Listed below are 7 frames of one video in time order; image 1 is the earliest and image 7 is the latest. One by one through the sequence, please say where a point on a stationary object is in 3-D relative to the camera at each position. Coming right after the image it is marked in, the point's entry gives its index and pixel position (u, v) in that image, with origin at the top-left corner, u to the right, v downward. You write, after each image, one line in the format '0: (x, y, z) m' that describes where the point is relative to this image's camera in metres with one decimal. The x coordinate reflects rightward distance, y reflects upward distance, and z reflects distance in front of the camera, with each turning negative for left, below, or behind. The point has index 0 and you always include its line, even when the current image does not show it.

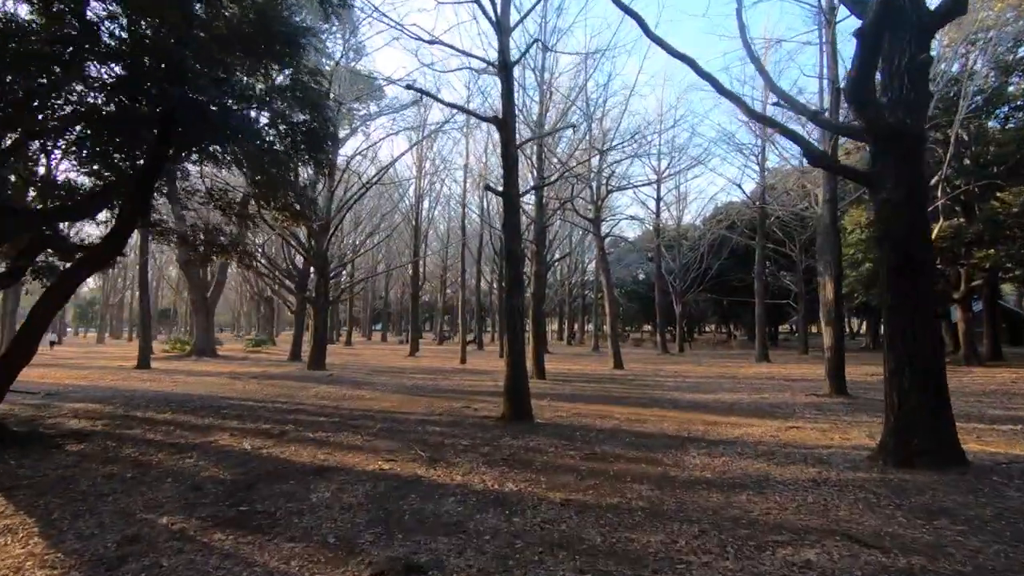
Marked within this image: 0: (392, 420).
0: (-1.9, -2.1, +8.7) m
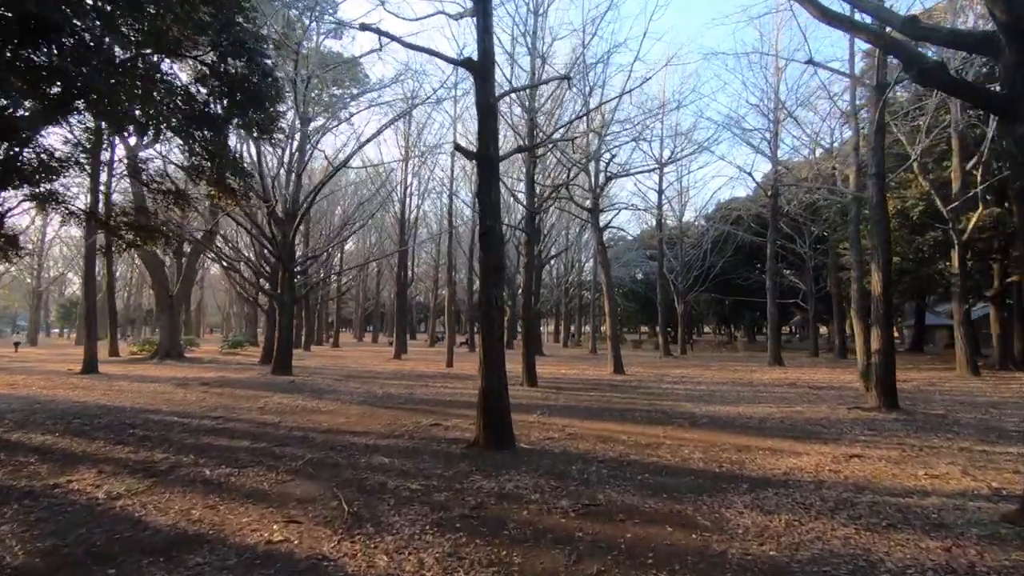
0: (-2.2, -2.0, +6.7) m
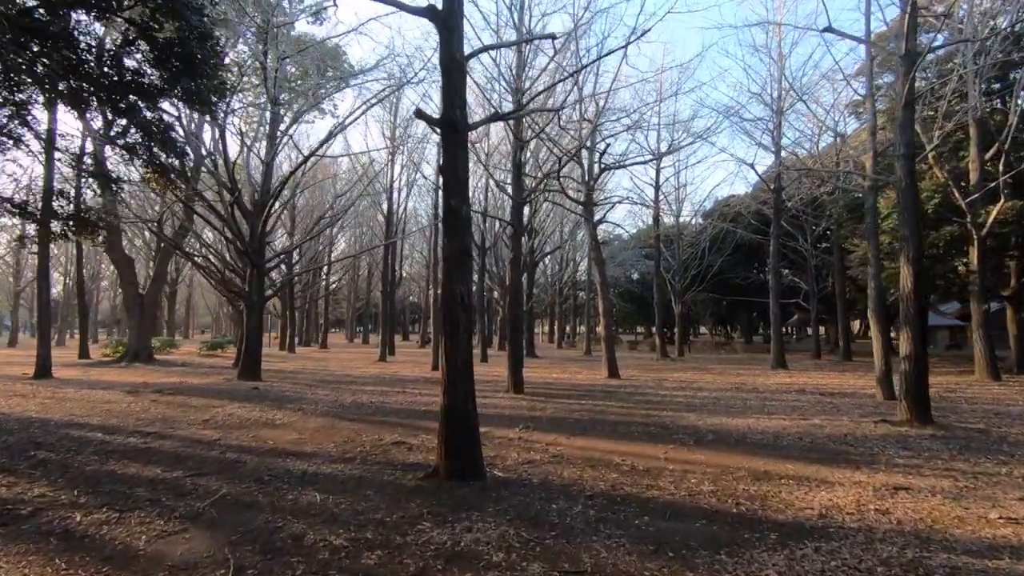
0: (-2.5, -1.9, +5.5) m
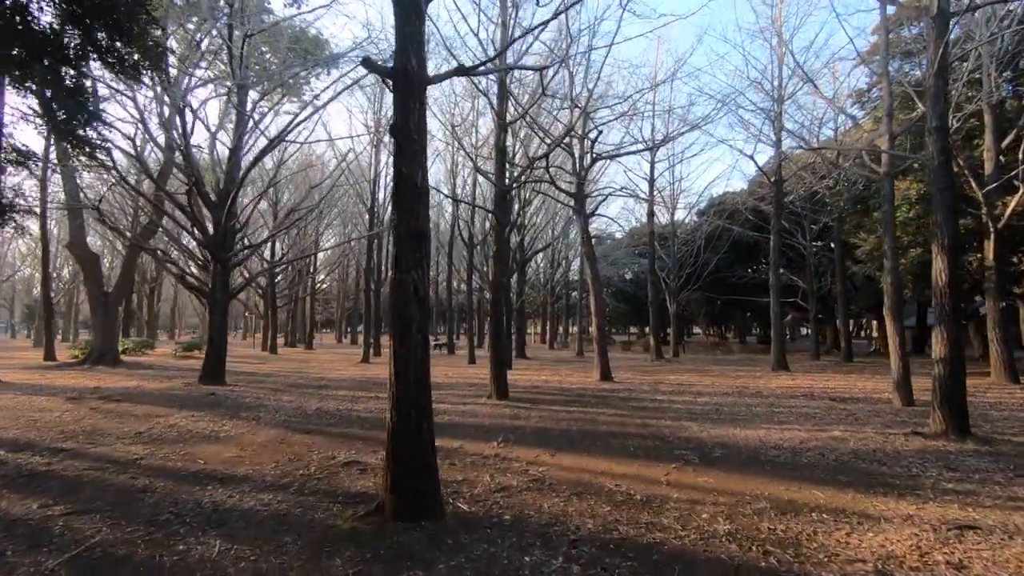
0: (-2.8, -1.8, +4.3) m
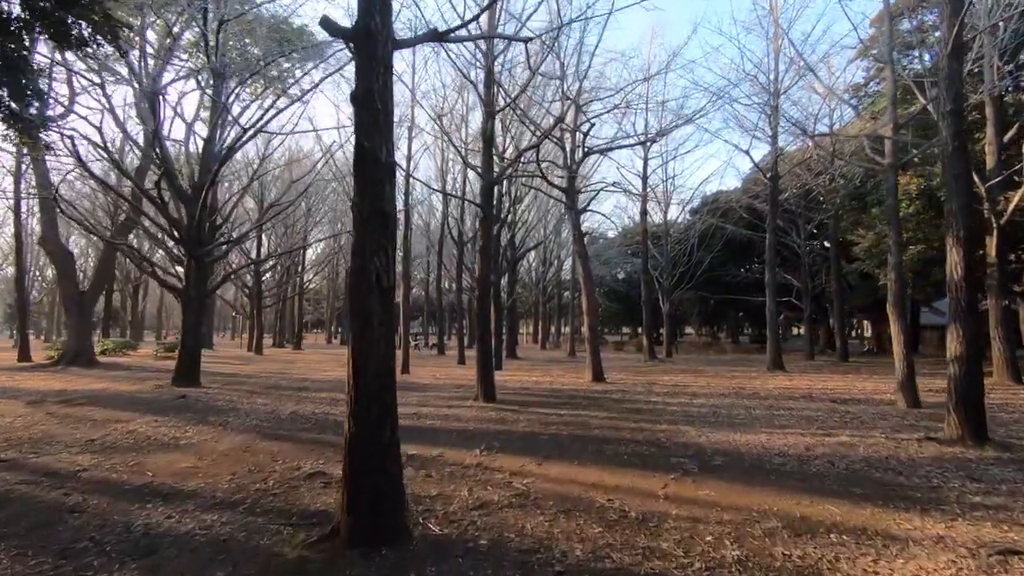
0: (-2.9, -1.7, +3.7) m
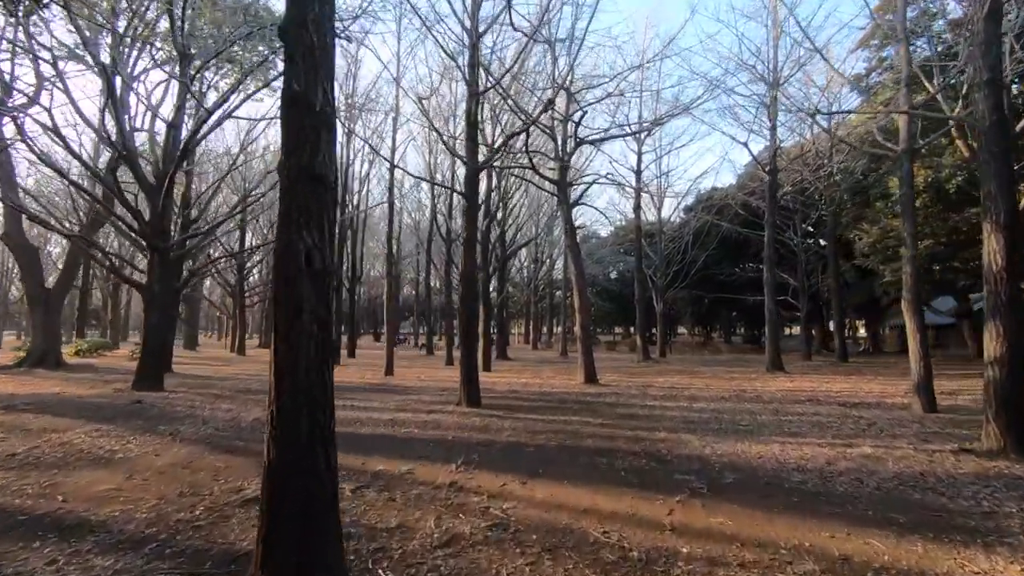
0: (-3.1, -1.6, +2.8) m
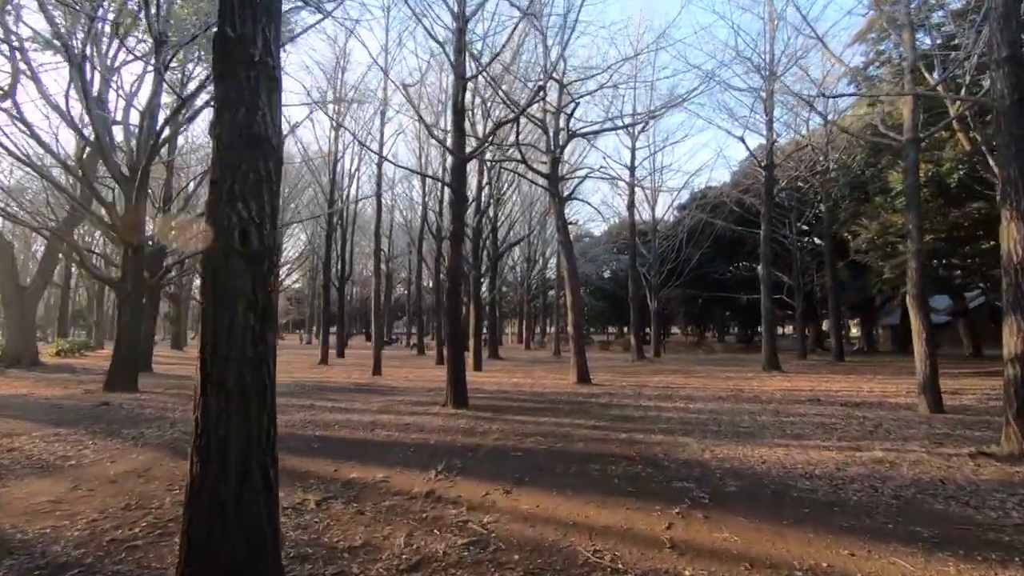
0: (-3.2, -1.5, +2.3) m
